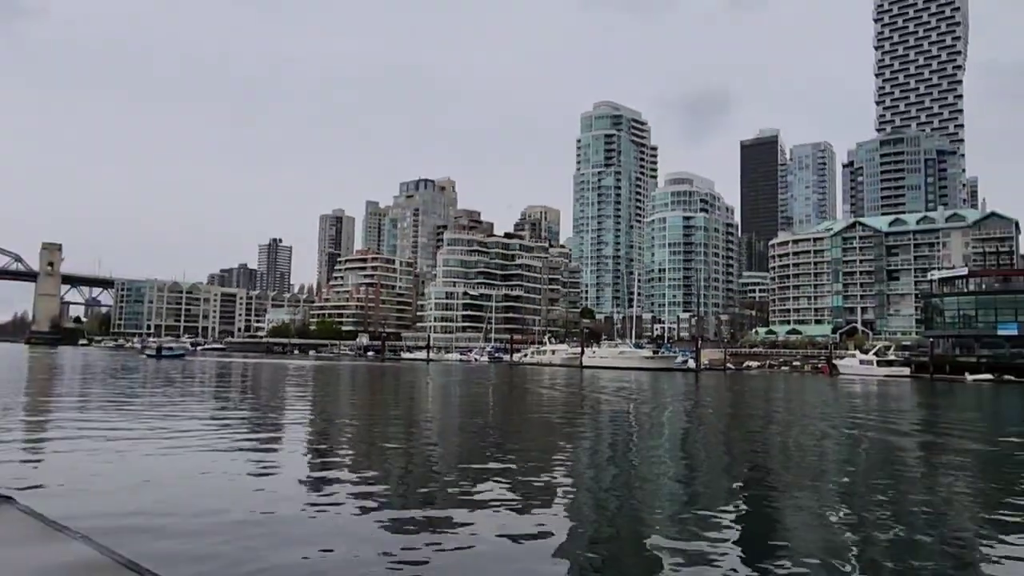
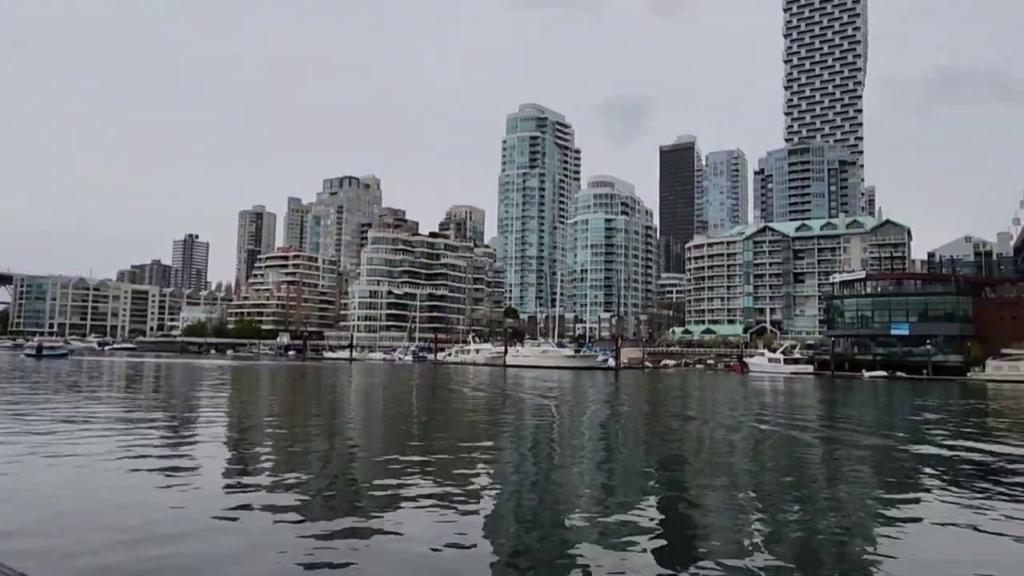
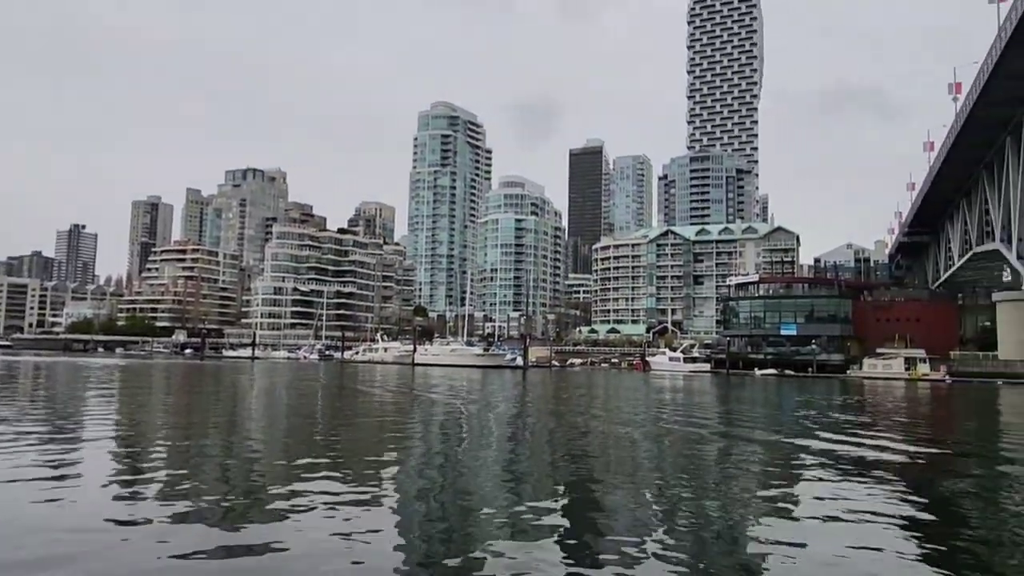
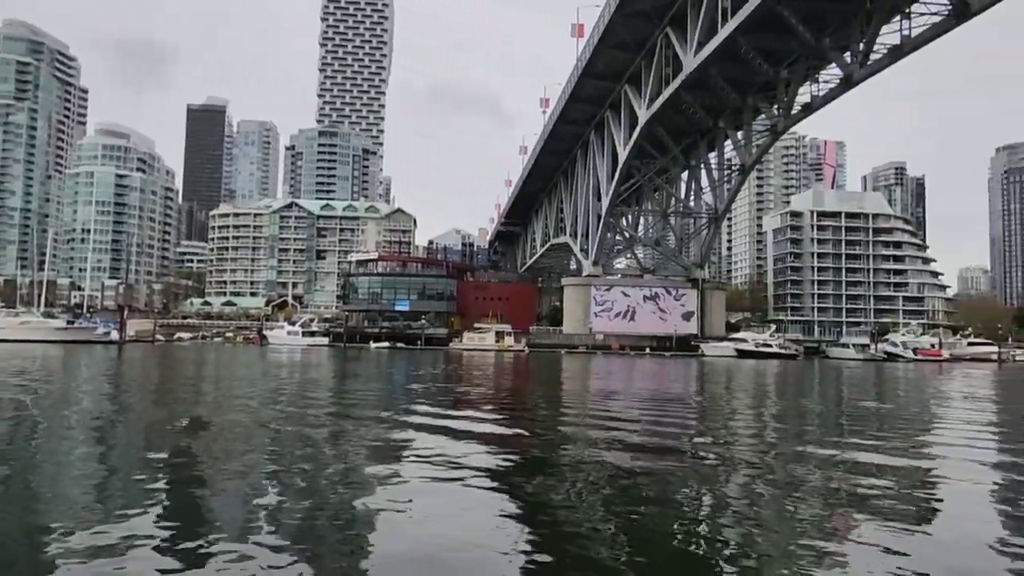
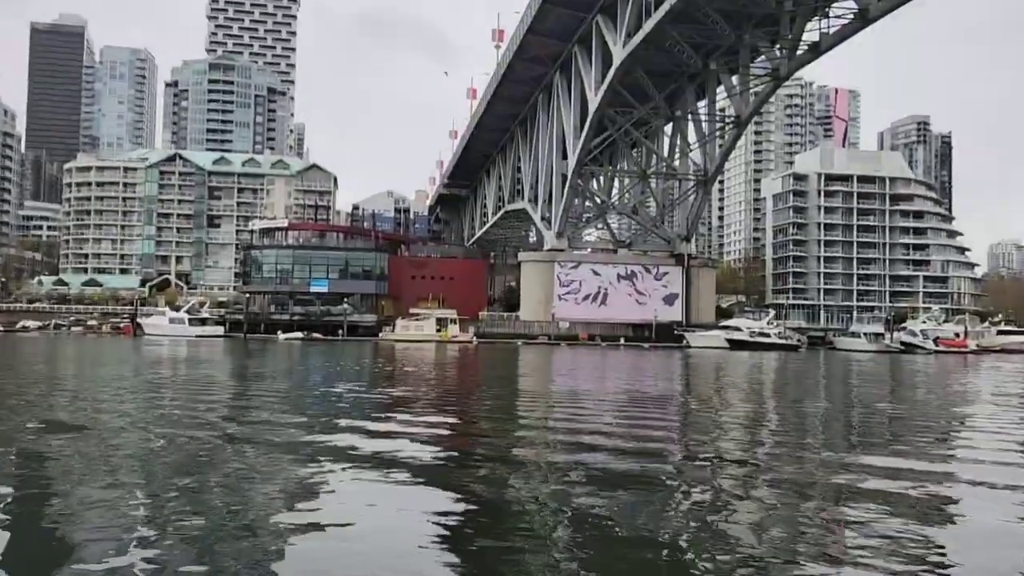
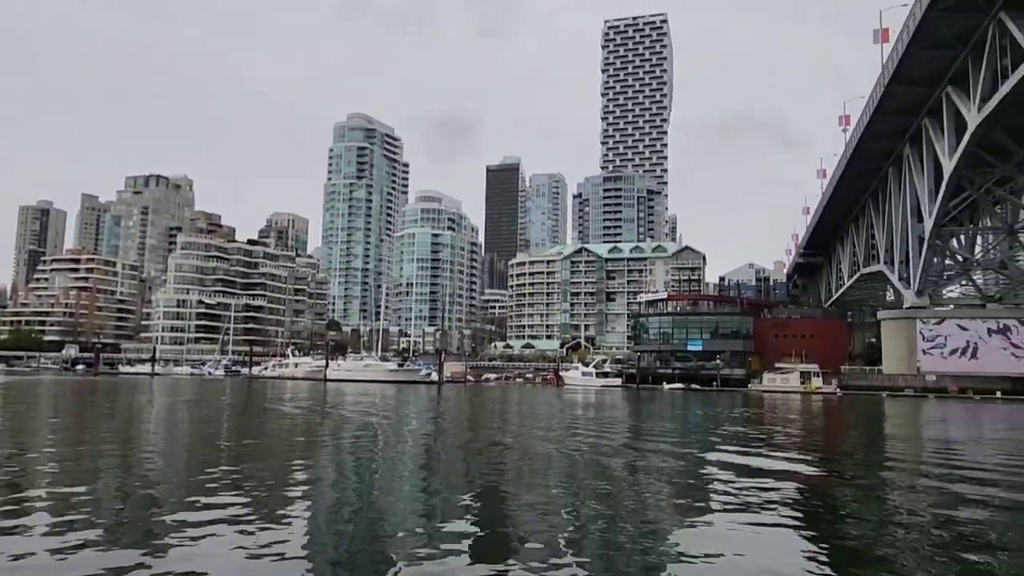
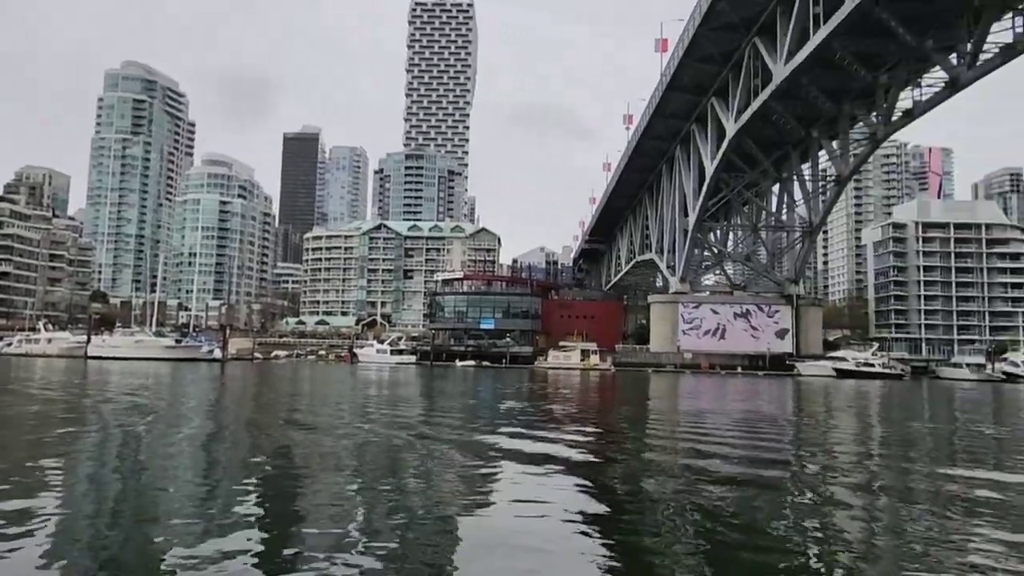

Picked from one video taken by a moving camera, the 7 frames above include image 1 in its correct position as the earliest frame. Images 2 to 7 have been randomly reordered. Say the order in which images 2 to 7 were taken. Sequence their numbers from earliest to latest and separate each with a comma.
2, 3, 6, 7, 4, 5
